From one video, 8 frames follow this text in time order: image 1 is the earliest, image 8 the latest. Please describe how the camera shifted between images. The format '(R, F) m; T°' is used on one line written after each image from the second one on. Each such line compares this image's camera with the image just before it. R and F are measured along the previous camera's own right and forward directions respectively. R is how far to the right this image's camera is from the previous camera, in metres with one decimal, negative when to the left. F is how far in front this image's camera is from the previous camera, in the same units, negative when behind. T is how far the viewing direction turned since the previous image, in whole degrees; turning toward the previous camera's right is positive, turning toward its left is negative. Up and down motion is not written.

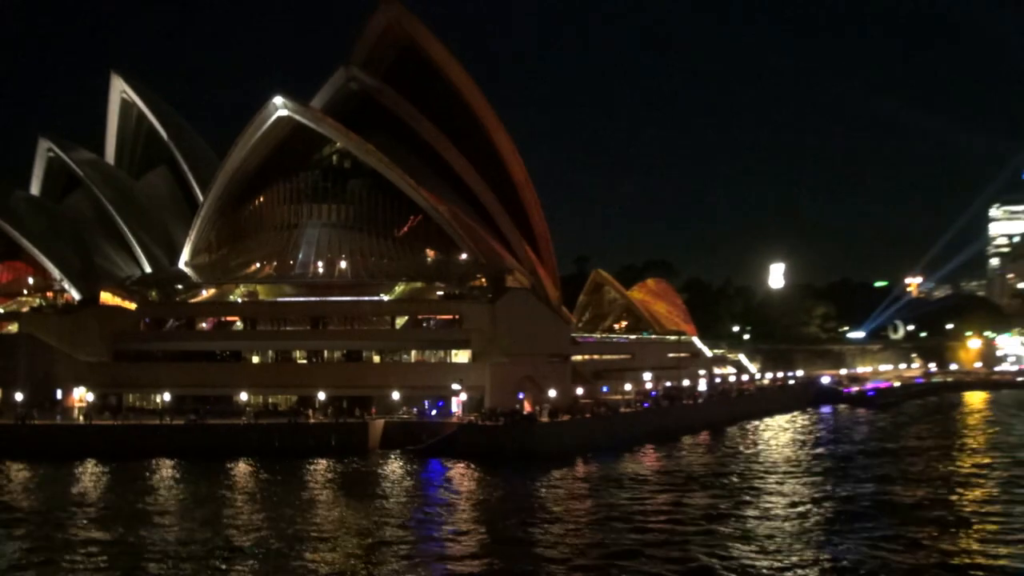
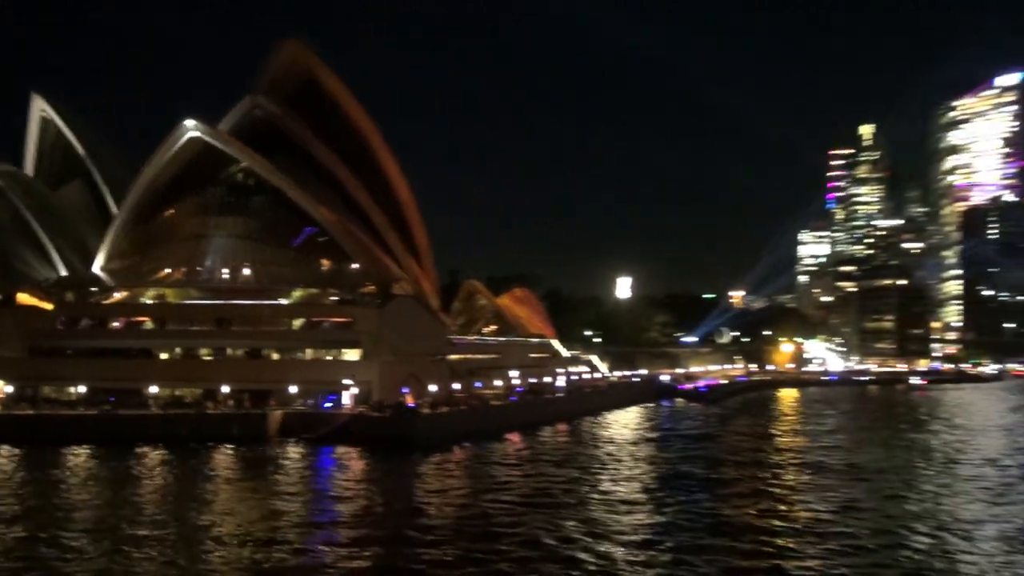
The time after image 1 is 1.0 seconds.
(+1.9, -3.9) m; +4°
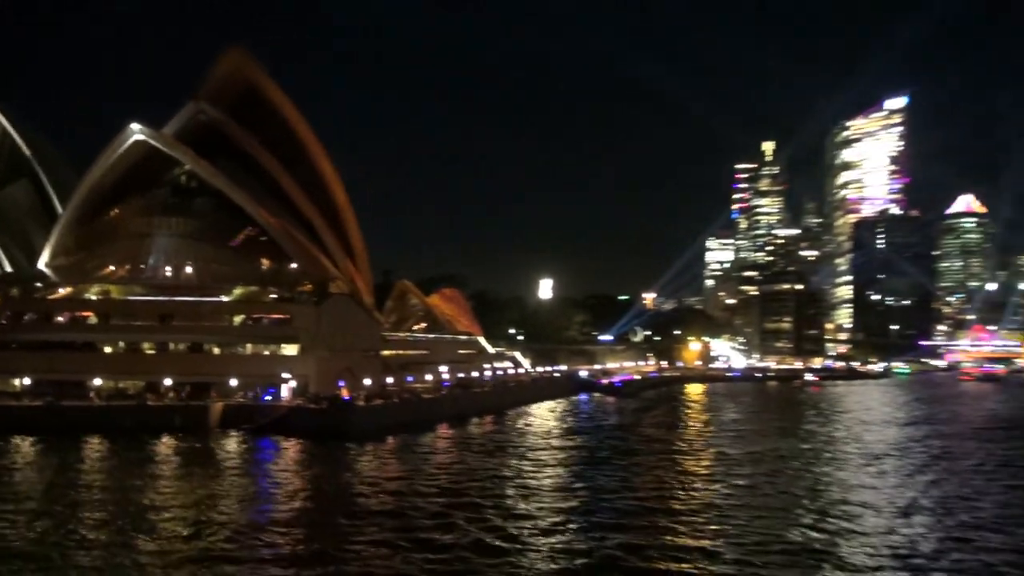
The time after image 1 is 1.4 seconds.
(+0.9, -2.2) m; +3°
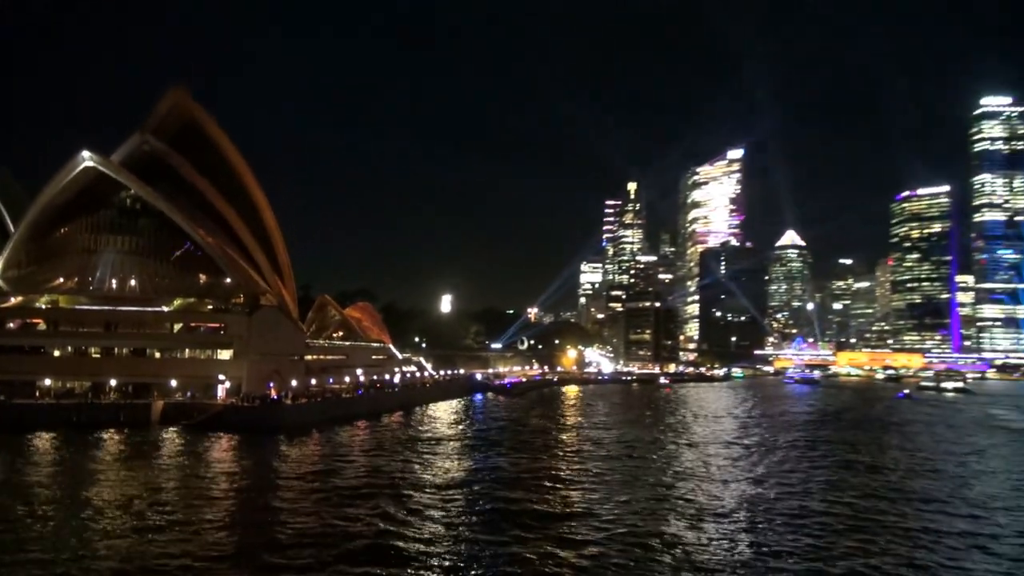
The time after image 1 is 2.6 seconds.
(-0.6, -6.3) m; +7°
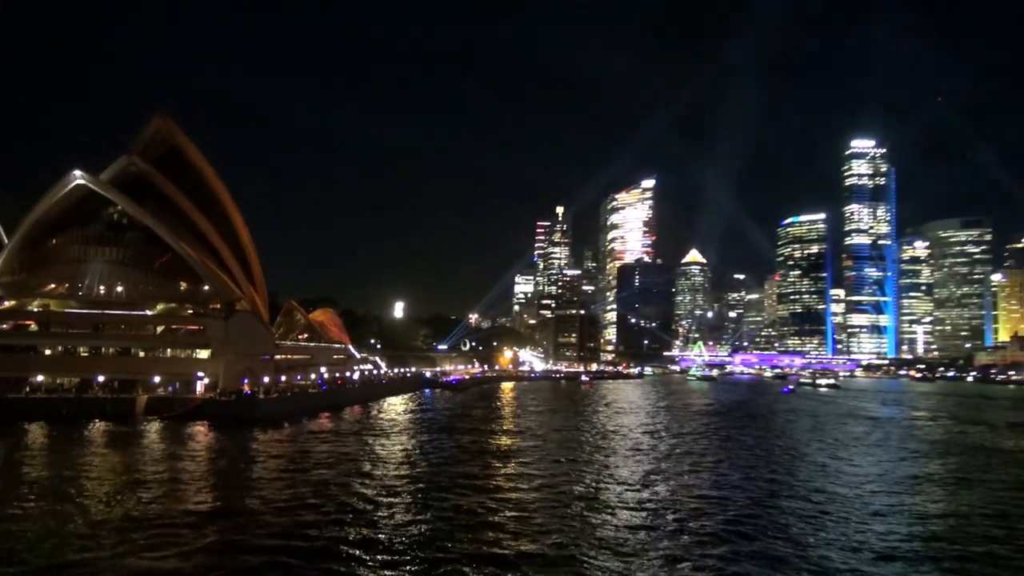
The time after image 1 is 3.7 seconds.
(-2.3, -6.2) m; +6°
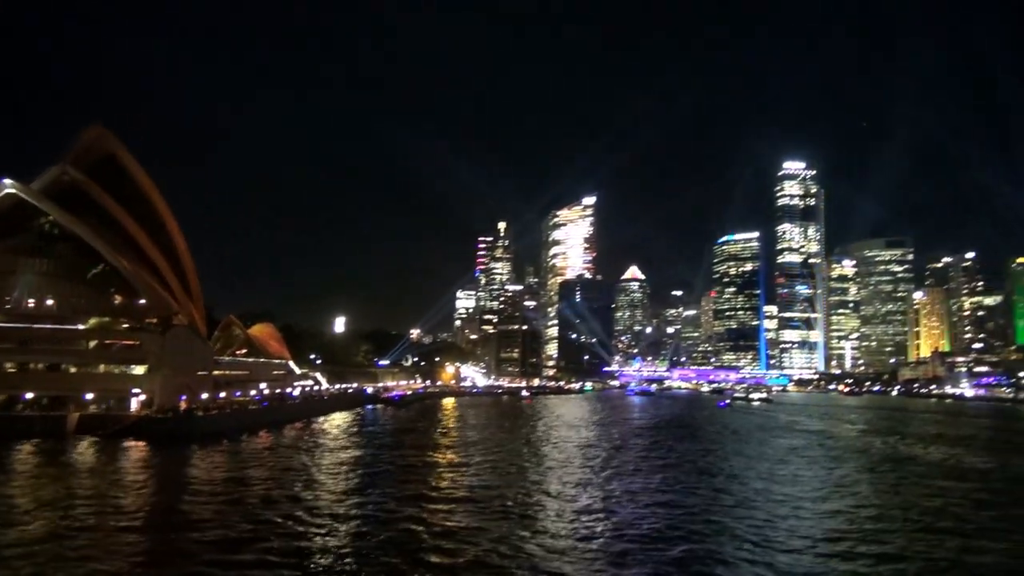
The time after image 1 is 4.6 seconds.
(-0.1, -0.4) m; +4°
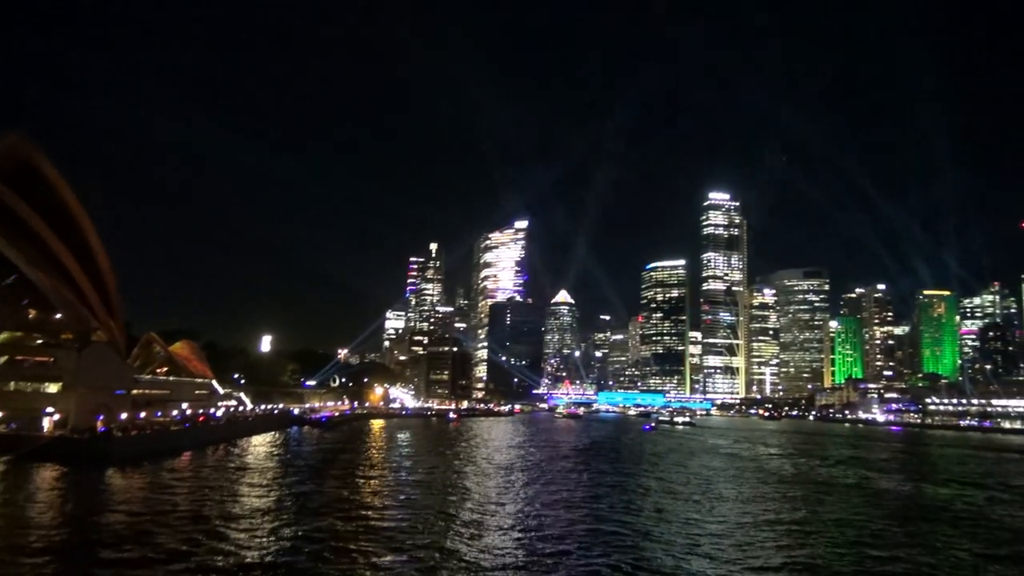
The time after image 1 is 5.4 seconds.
(0.0, -0.3) m; +5°
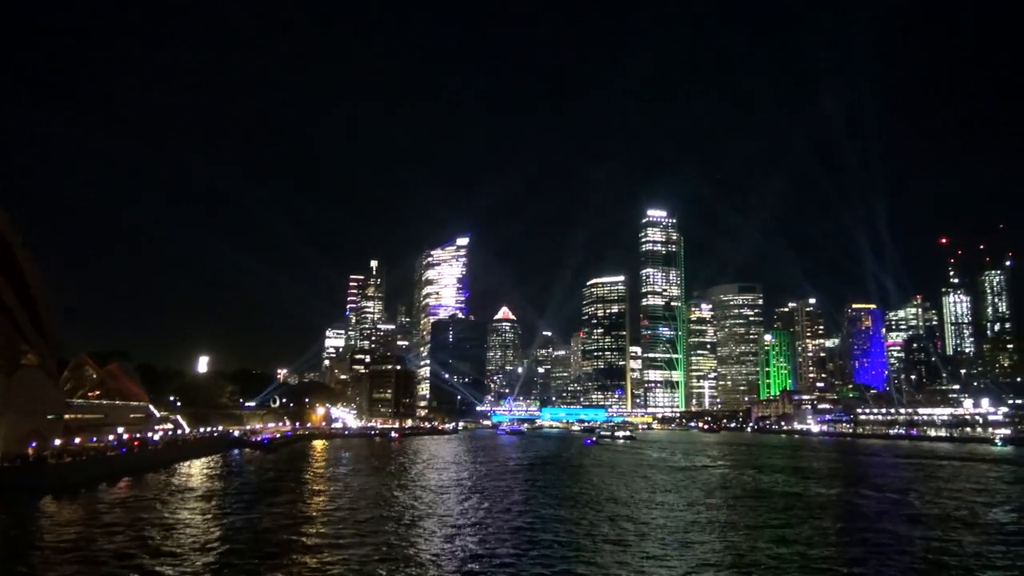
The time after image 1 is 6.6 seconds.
(-0.1, -0.3) m; +4°
